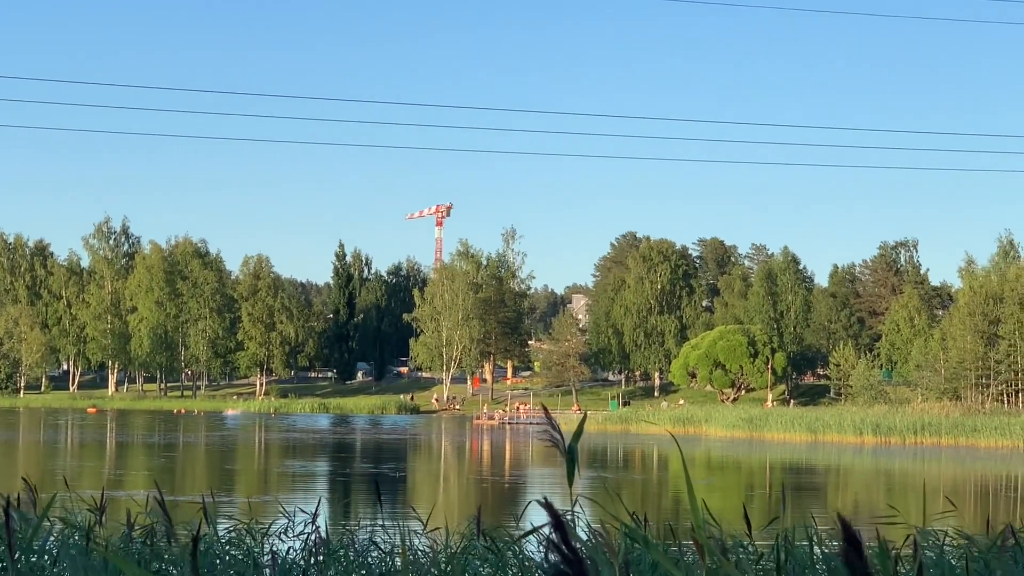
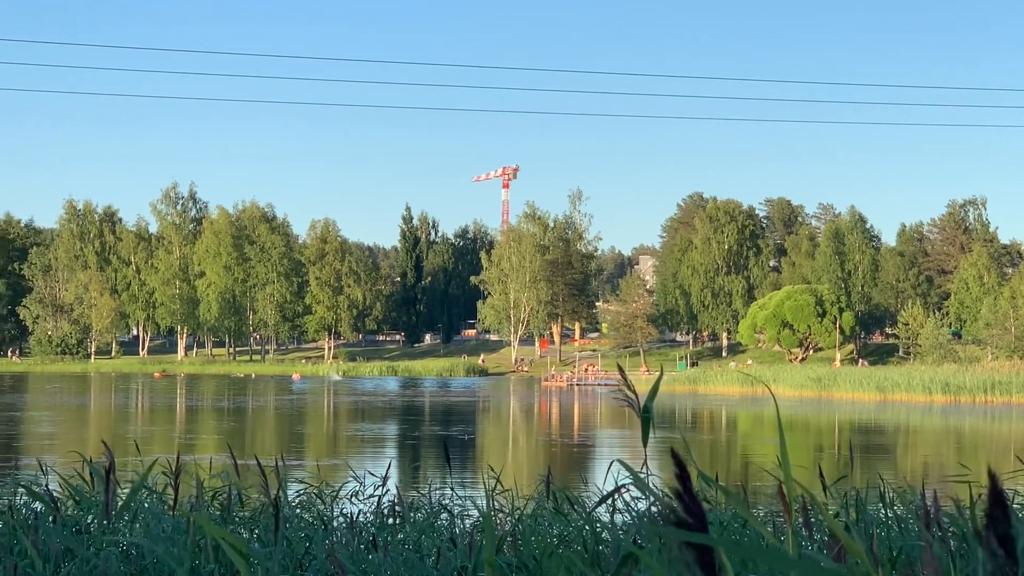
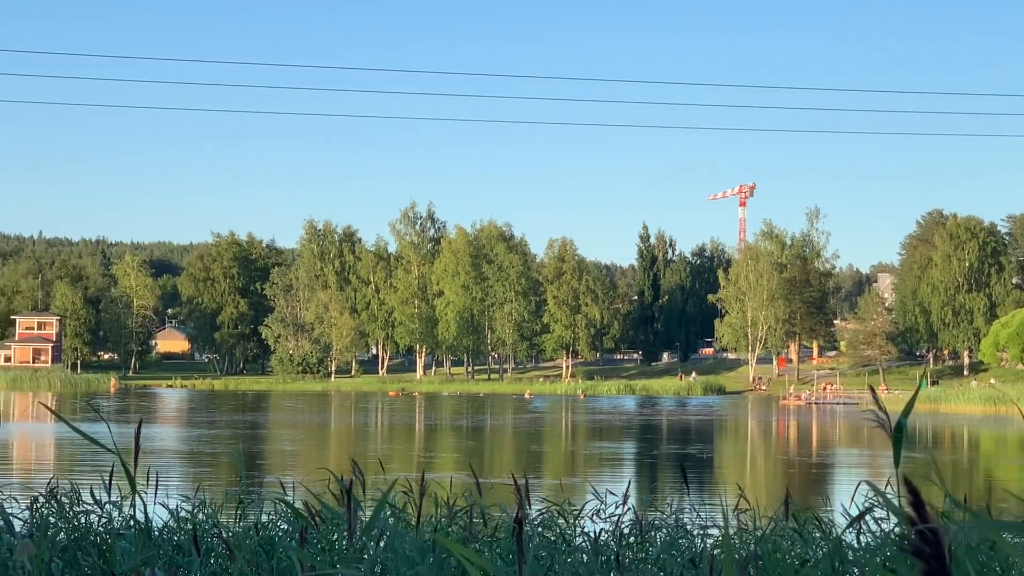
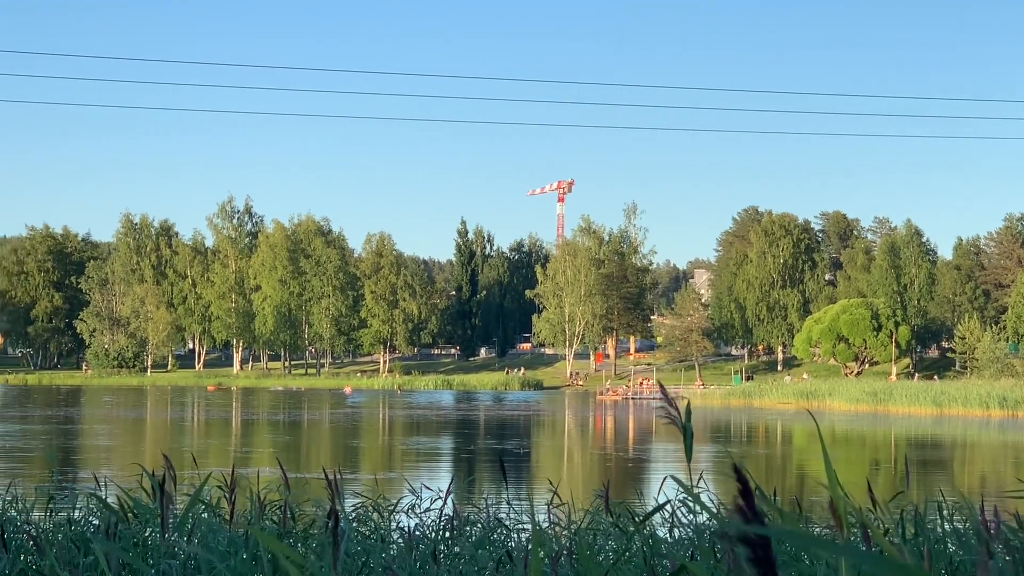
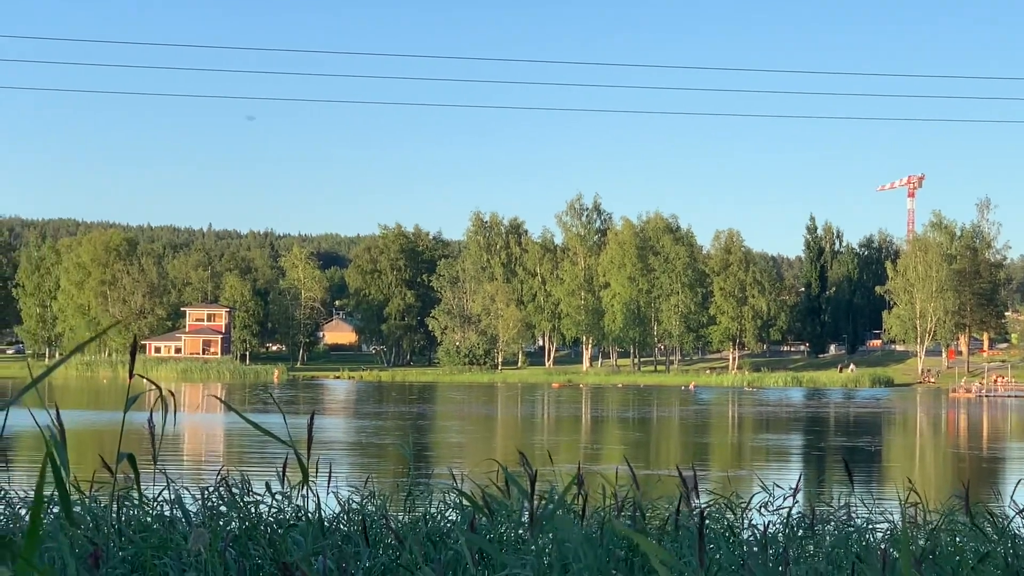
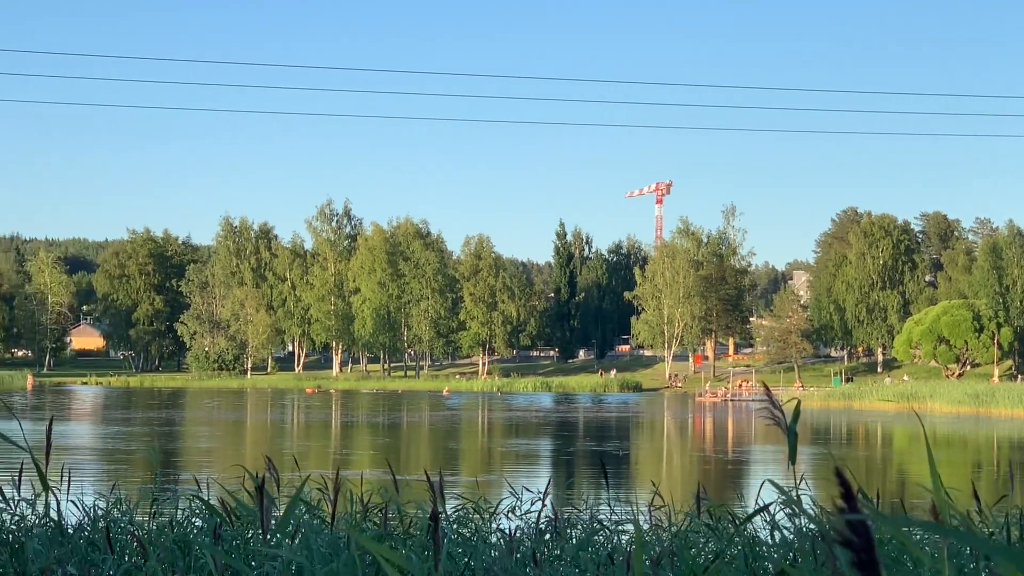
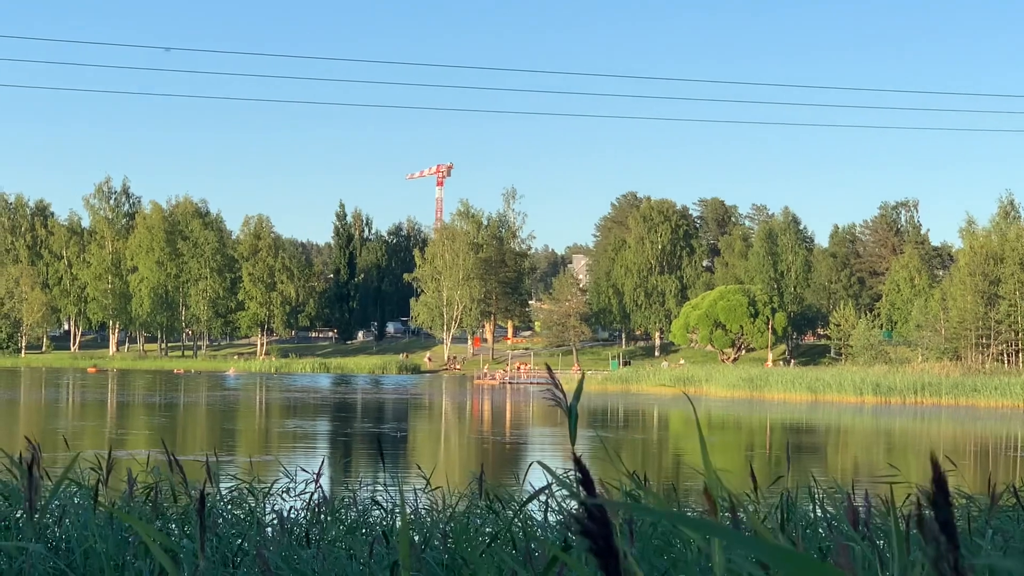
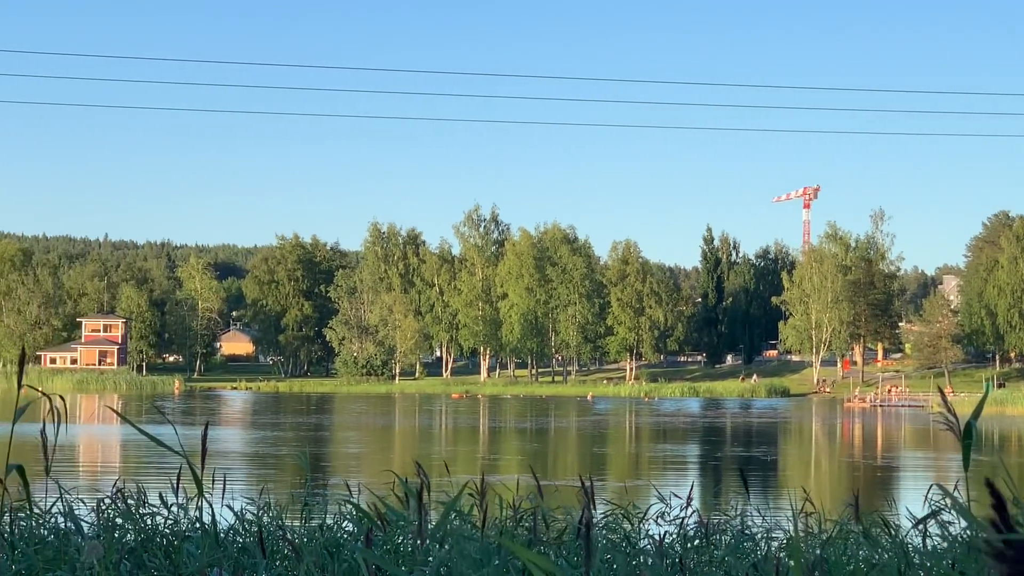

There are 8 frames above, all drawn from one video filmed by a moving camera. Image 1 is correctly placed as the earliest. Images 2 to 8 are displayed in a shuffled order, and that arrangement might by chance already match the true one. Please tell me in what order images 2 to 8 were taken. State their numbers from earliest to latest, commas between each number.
7, 2, 4, 6, 3, 8, 5
